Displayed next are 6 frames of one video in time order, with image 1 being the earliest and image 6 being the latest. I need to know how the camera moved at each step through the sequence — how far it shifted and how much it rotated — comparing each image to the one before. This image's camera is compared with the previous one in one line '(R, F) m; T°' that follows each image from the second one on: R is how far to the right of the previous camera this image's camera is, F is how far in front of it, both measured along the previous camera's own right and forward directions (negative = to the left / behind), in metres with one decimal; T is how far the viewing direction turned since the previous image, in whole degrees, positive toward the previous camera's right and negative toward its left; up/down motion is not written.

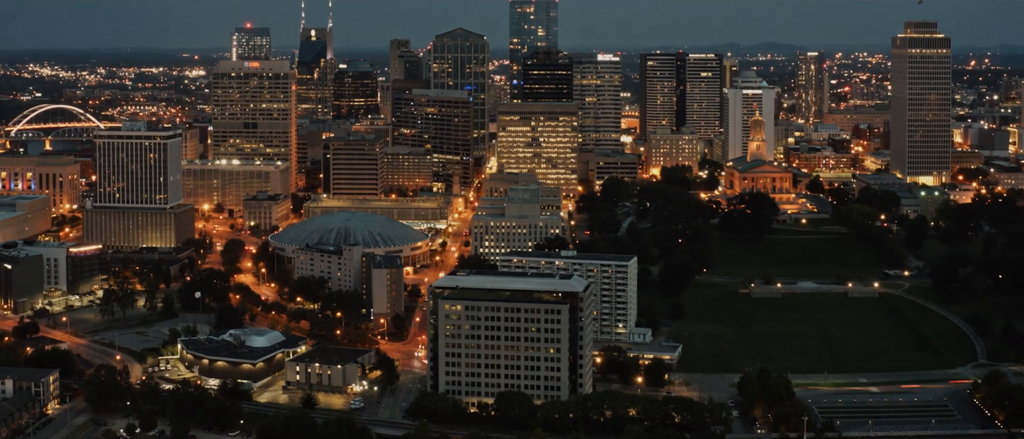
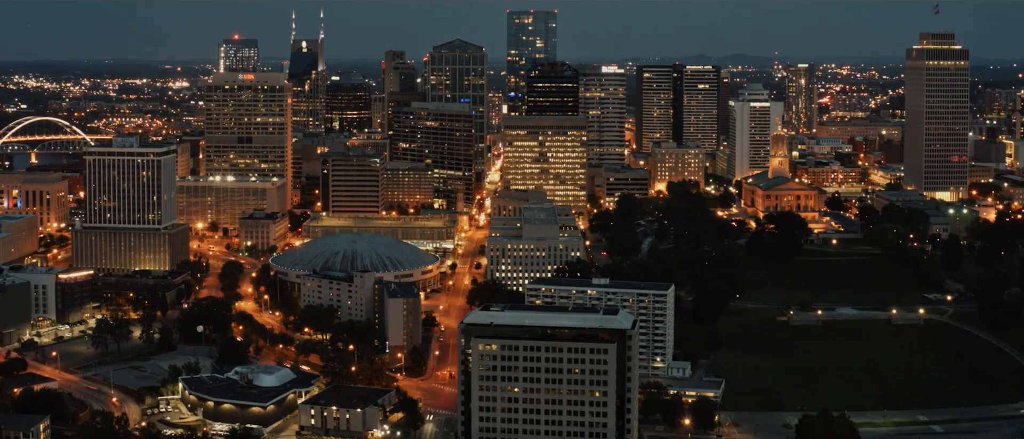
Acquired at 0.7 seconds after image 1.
(-1.6, +2.9) m; +1°
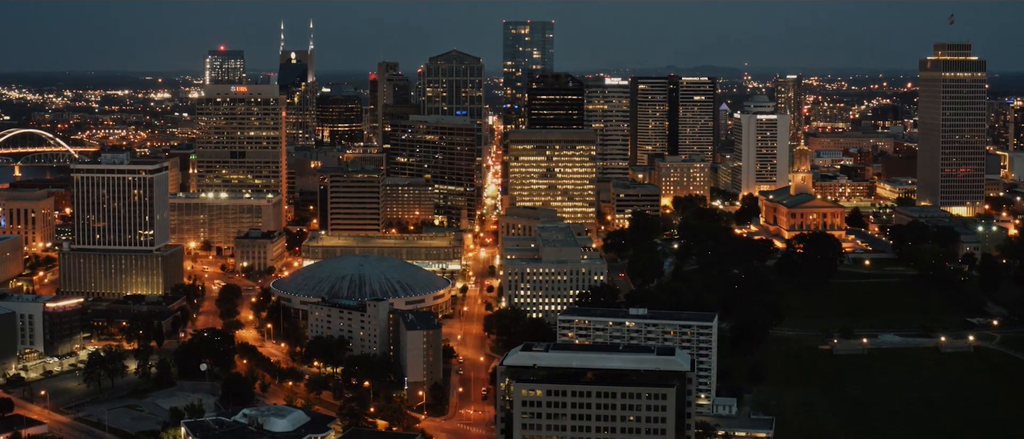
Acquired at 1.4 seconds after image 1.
(-1.6, +2.9) m; +1°
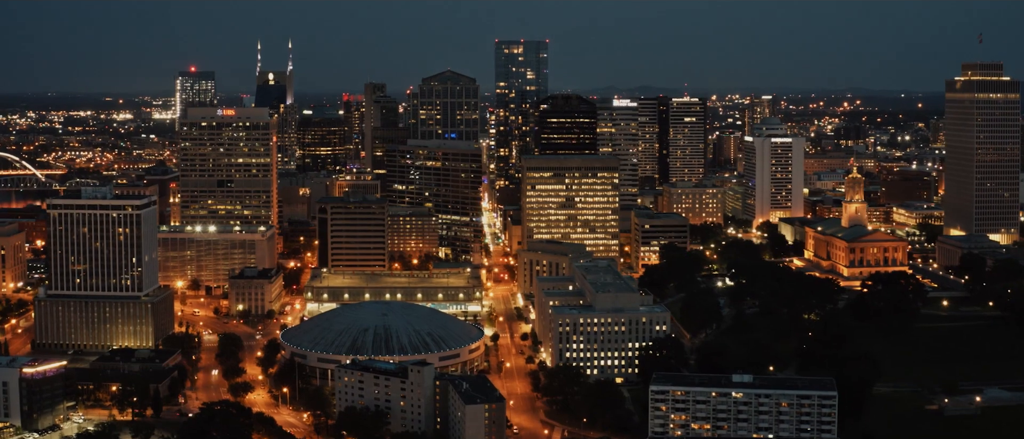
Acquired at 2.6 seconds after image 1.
(-3.4, +5.8) m; +2°
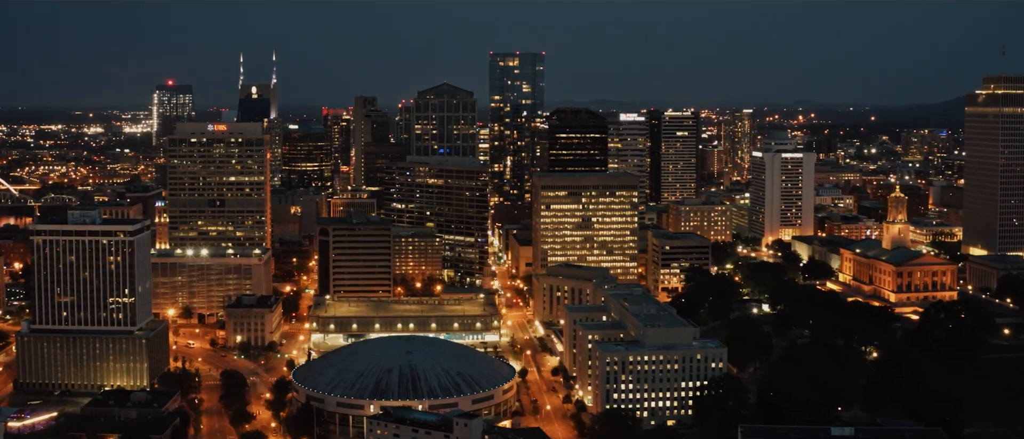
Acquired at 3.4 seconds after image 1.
(-2.5, +3.9) m; +1°
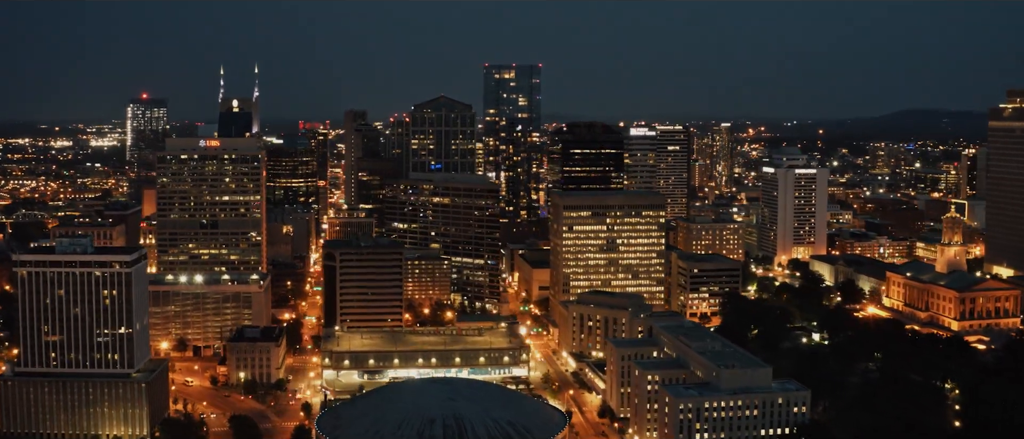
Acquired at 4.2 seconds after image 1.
(-2.9, +4.3) m; +2°
